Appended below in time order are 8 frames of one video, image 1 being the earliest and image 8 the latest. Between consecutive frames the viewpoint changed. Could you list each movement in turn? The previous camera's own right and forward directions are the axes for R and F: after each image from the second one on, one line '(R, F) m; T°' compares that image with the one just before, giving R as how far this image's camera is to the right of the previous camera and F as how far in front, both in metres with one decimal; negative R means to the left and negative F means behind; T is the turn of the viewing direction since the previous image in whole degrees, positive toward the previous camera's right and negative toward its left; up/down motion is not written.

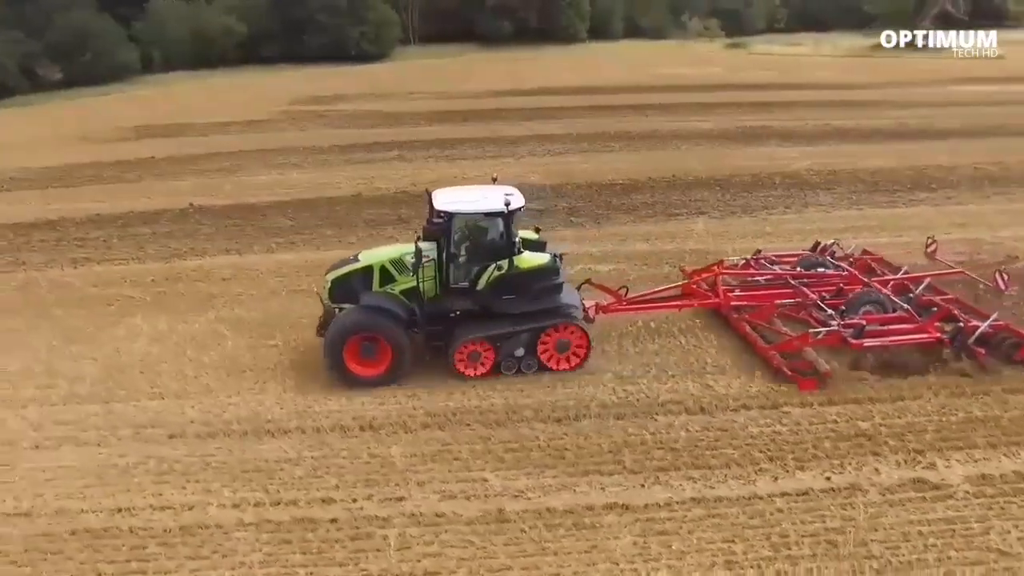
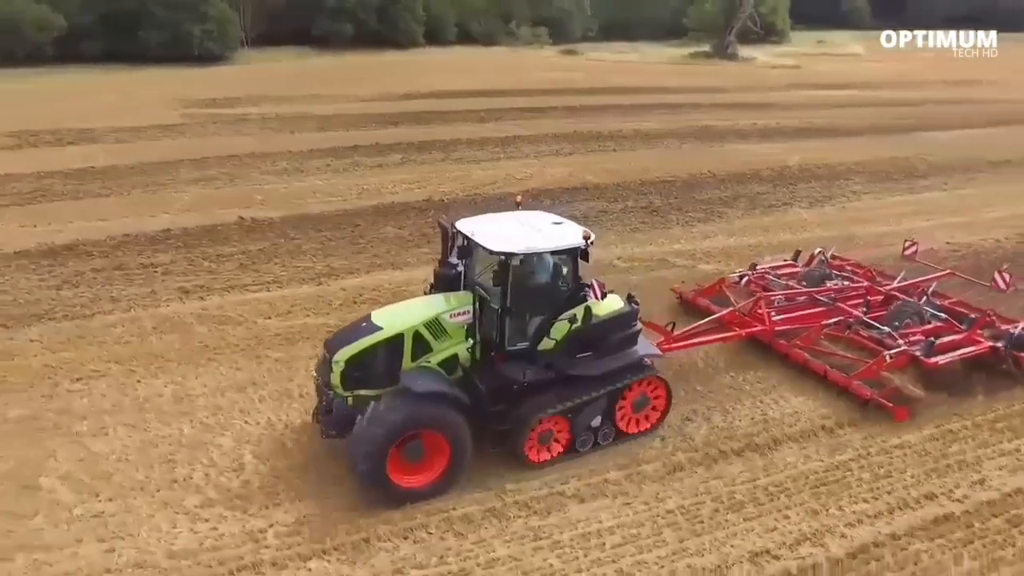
(-8.1, +2.2) m; +20°
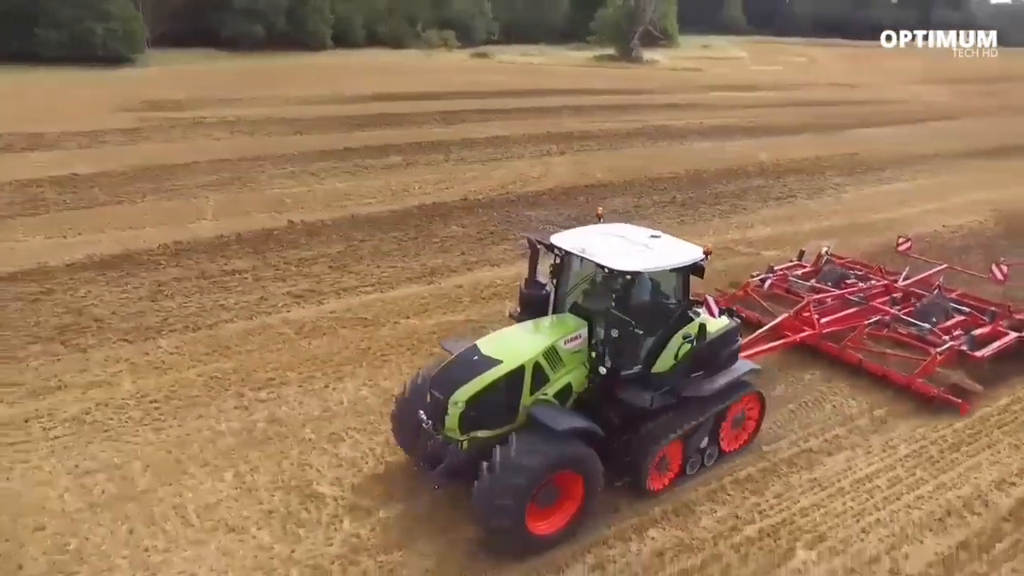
(-3.9, 0.0) m; +10°
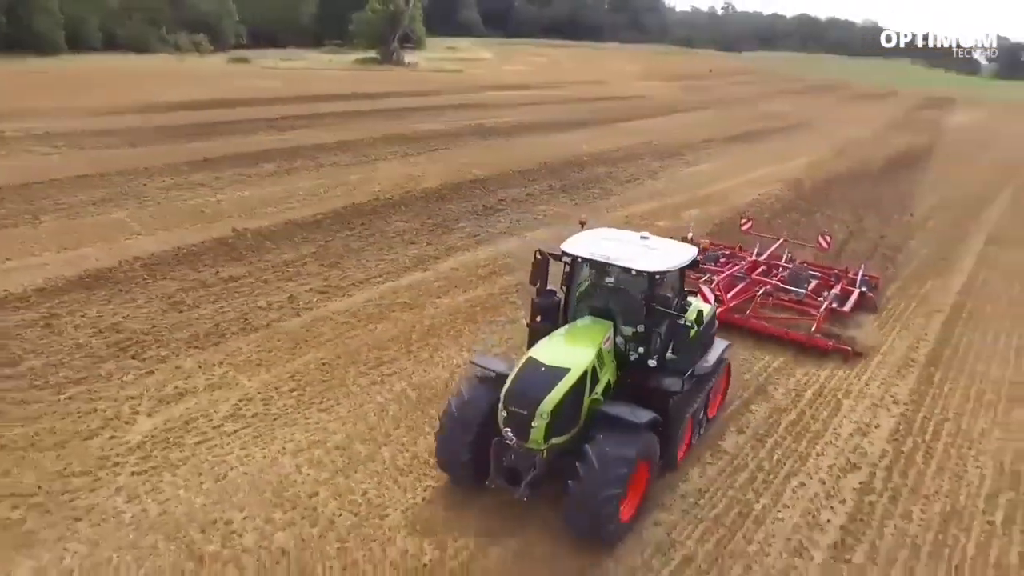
(-4.6, -1.0) m; +21°
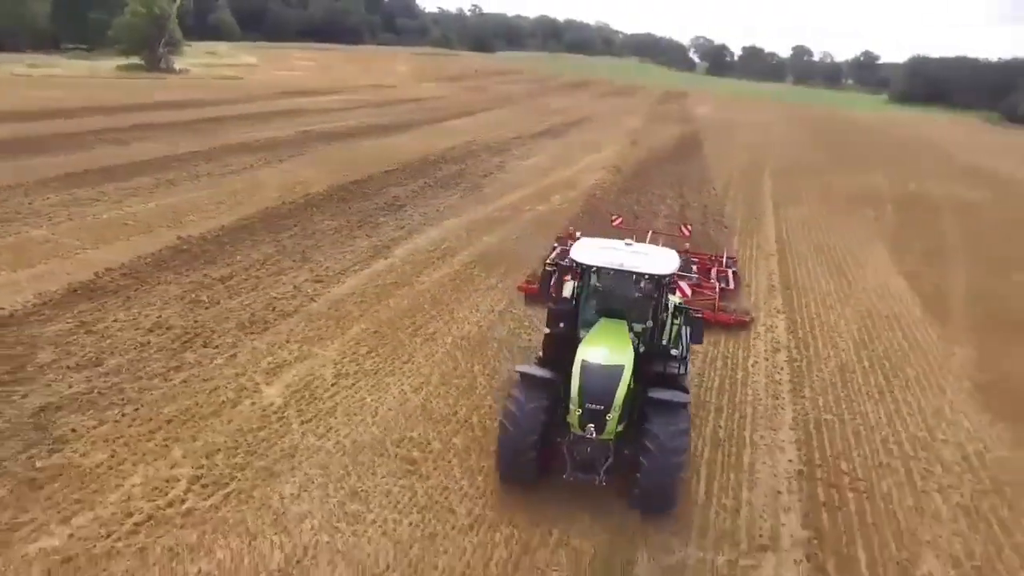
(-4.0, -1.9) m; +19°
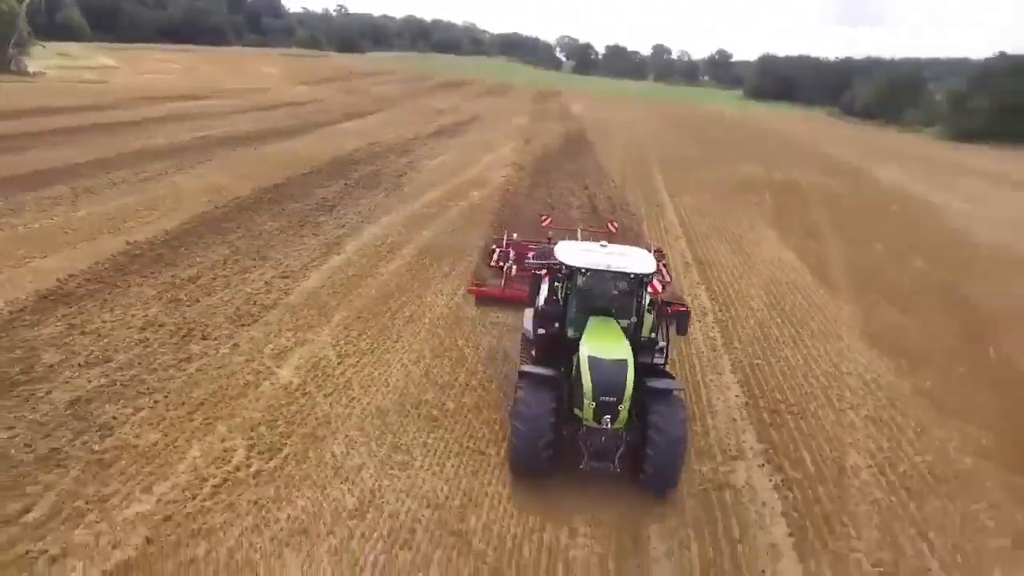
(-1.6, -1.2) m; +10°
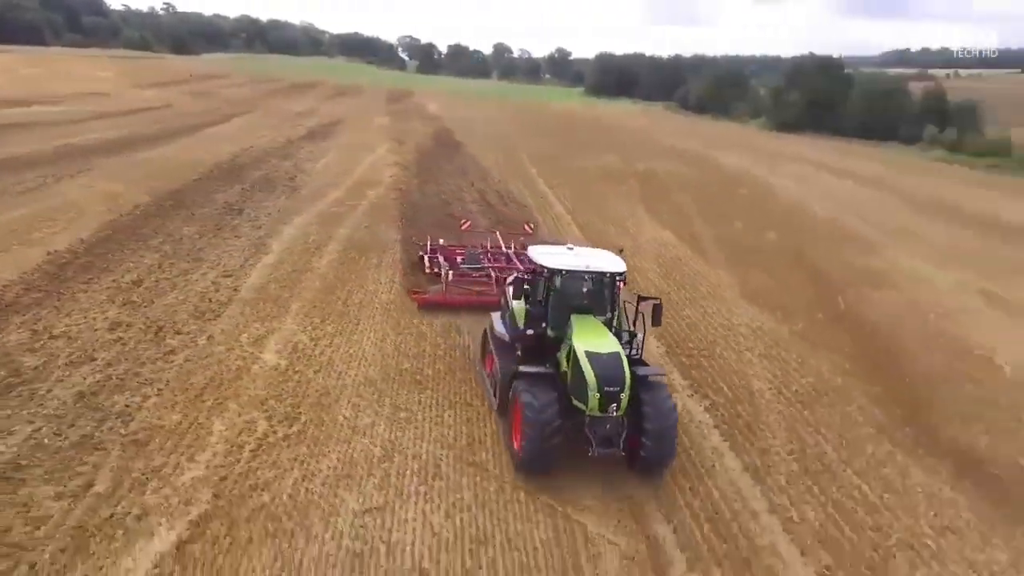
(-1.7, -1.4) m; +11°
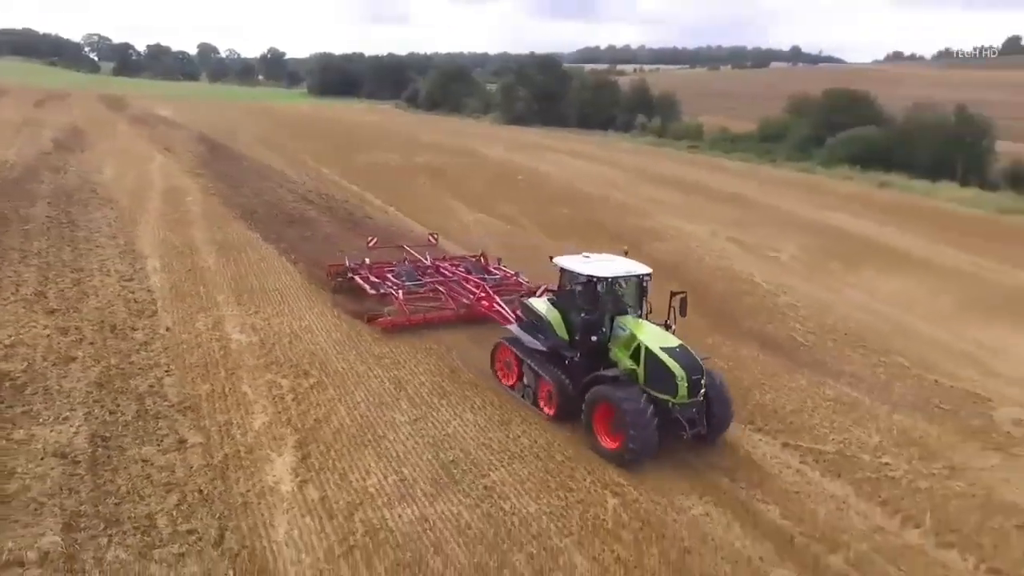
(-3.5, -2.2) m; +20°
